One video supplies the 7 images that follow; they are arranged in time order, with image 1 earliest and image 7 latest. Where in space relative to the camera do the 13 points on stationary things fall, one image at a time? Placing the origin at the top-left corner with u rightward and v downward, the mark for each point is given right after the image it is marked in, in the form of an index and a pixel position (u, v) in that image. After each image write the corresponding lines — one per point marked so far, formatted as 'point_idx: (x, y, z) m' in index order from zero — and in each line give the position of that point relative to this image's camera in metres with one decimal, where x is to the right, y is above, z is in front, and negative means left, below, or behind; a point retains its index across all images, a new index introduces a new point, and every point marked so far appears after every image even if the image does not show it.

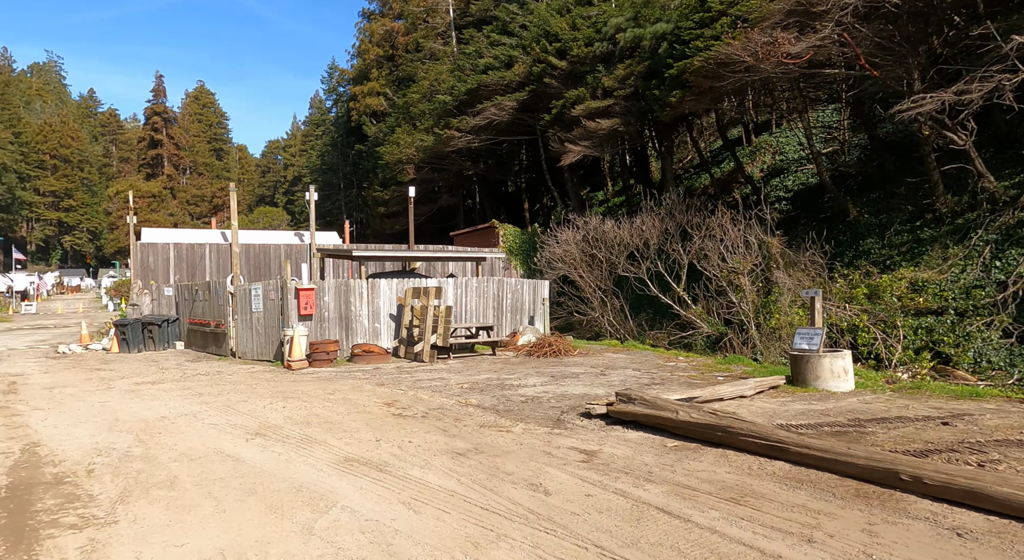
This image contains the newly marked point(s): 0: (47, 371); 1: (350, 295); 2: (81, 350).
0: (-9.3, -1.7, +12.6) m
1: (-3.3, -0.2, +12.9) m
2: (-11.0, -1.6, +15.8) m
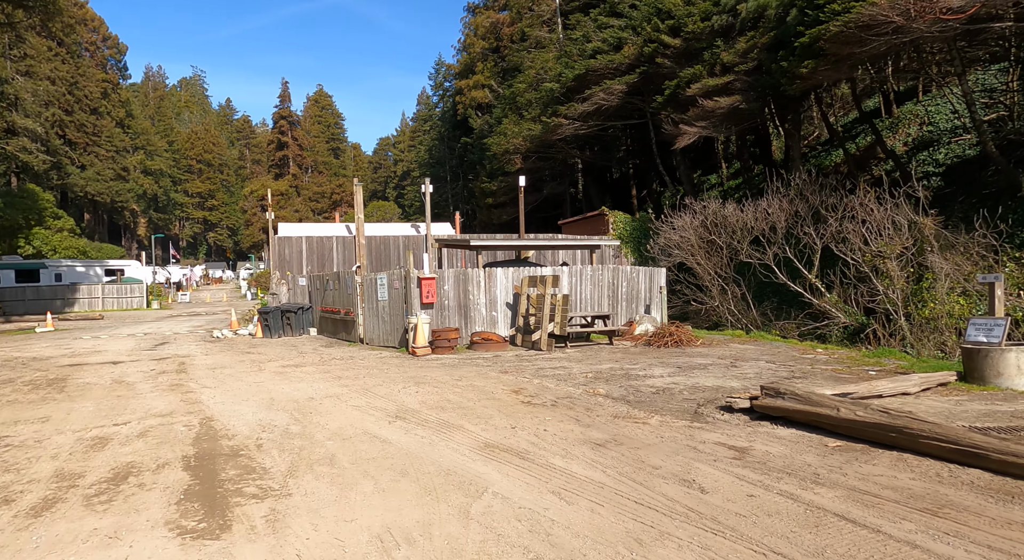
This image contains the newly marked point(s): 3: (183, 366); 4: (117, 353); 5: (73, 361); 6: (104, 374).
0: (-6.9, -1.5, +14.0) m
1: (-0.9, 0.0, +13.3) m
2: (-8.0, -1.4, +17.5) m
3: (-6.4, -1.6, +12.3) m
4: (-9.5, -1.6, +15.0) m
5: (-9.8, -1.6, +14.0) m
6: (-7.6, -1.6, +11.9) m
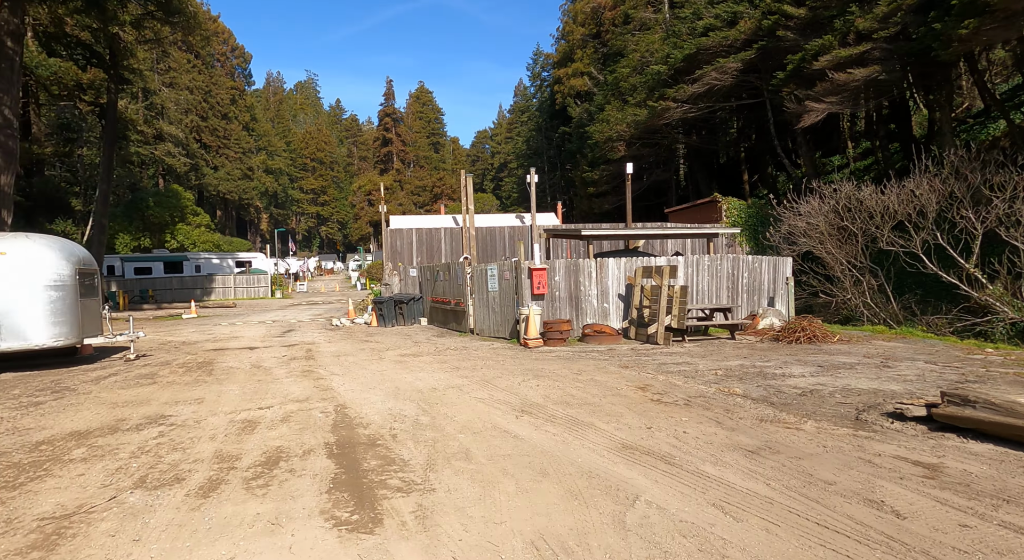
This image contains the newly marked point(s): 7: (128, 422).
0: (-4.3, -1.4, +14.9) m
1: (+1.4, +0.1, +13.2) m
2: (-4.9, -1.3, +18.5) m
3: (-4.1, -1.5, +13.1) m
4: (-6.8, -1.5, +16.3) m
5: (-7.2, -1.5, +15.3) m
6: (-5.4, -1.5, +12.9) m
7: (-4.4, -1.6, +7.4) m
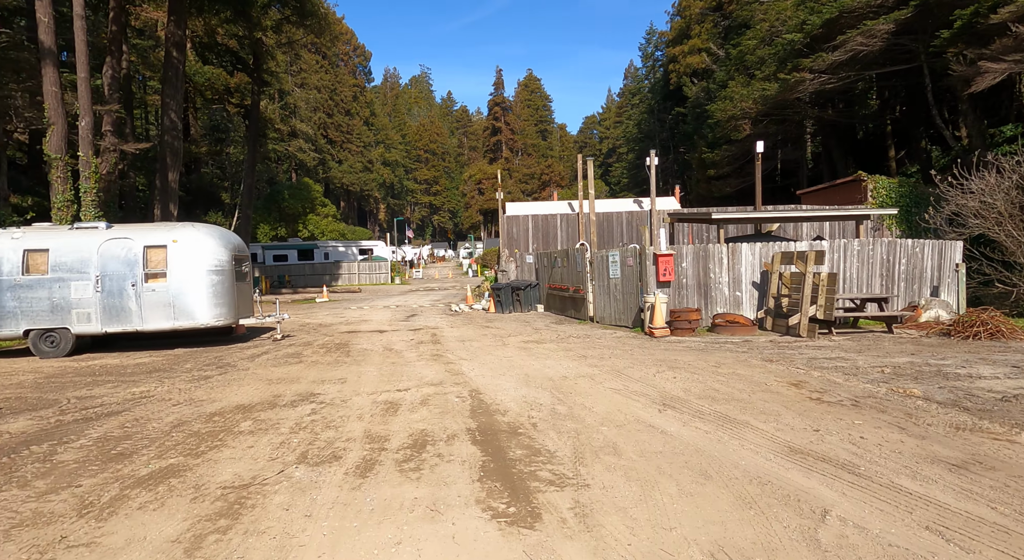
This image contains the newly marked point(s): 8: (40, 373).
0: (-1.4, -1.1, +15.3) m
1: (+3.9, +0.4, +12.6) m
2: (-1.3, -0.9, +18.9) m
3: (-1.5, -1.2, +13.5) m
4: (-3.6, -1.1, +17.1) m
5: (-4.2, -1.2, +16.3) m
6: (-2.9, -1.3, +13.6) m
7: (-2.8, -1.4, +8.0) m
8: (-8.1, -1.5, +11.2) m
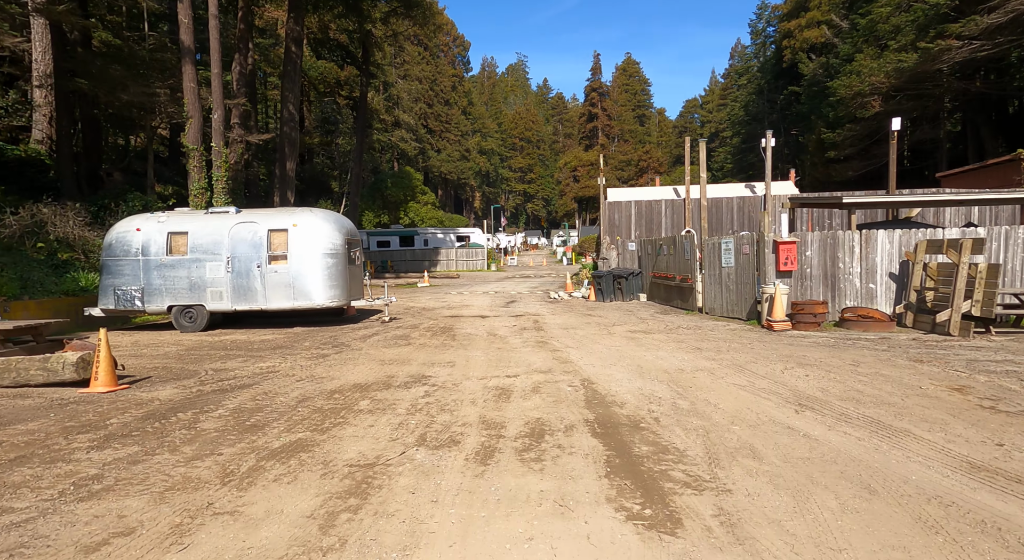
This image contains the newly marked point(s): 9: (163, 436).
0: (+1.1, -0.8, +15.2) m
1: (+5.9, +0.5, +11.6) m
2: (+1.7, -0.5, +18.8) m
3: (+0.7, -0.9, +13.4) m
4: (-0.8, -0.8, +17.3) m
5: (-1.5, -0.8, +16.6) m
6: (-0.6, -1.0, +13.7) m
7: (-1.4, -1.2, +8.2) m
8: (-6.2, -1.2, +12.2) m
9: (-3.1, -1.4, +5.9) m
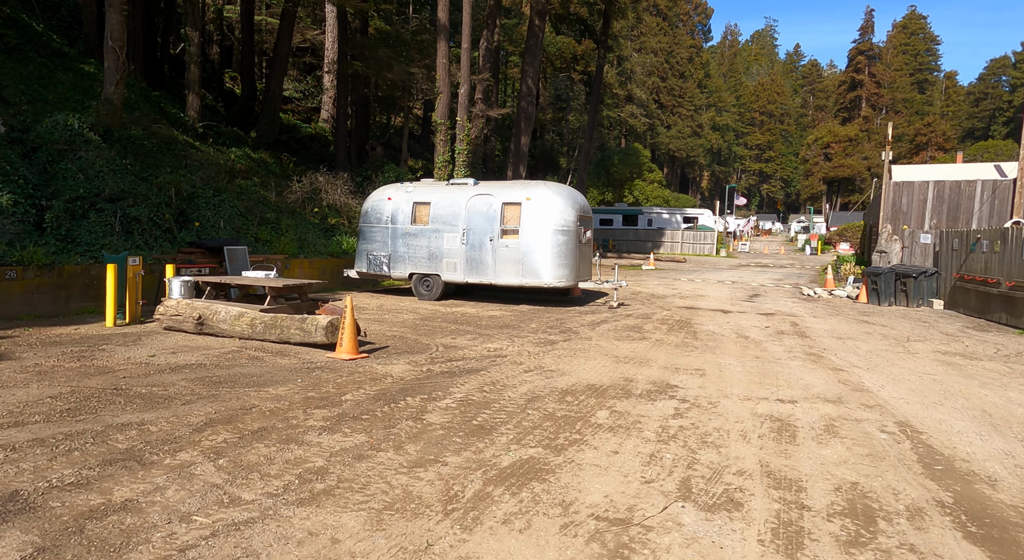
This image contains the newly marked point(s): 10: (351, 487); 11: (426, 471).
0: (+6.0, -0.7, +12.8) m
1: (+9.5, +0.2, +7.9) m
2: (+7.8, -0.4, +16.0) m
3: (+5.1, -0.8, +11.3) m
4: (+5.0, -0.5, +15.5) m
5: (+4.0, -0.5, +15.0) m
6: (+3.9, -0.8, +12.0) m
7: (+1.3, -1.1, +7.1) m
8: (-1.8, -0.7, +12.4) m
9: (-1.0, -1.2, +5.4) m
10: (-1.0, -1.3, +4.1) m
11: (-0.6, -1.3, +4.4) m
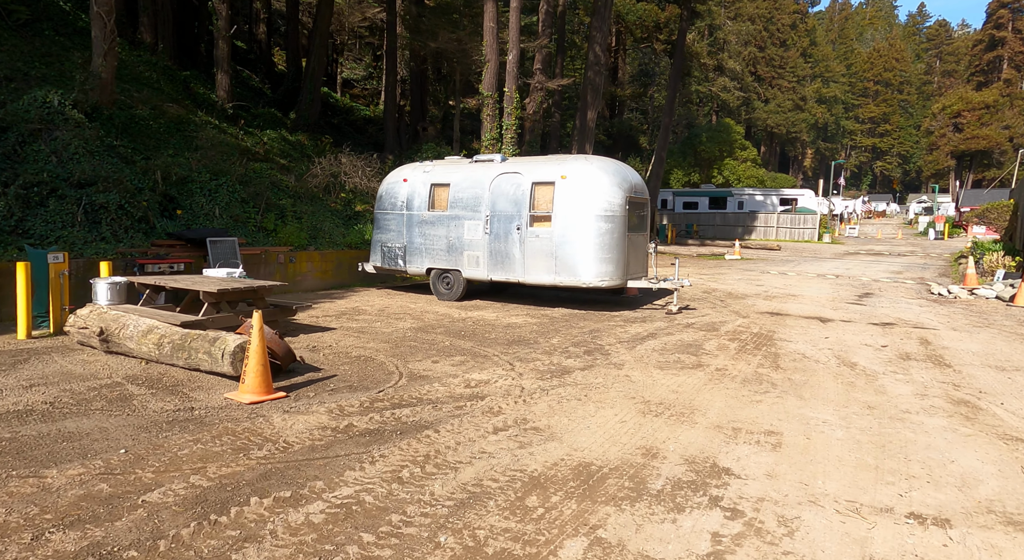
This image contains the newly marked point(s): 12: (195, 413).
0: (+6.4, -0.7, +9.3) m
1: (+9.2, +0.1, +3.9) m
2: (+8.6, -0.3, +12.2) m
3: (+5.2, -0.8, +8.0) m
4: (+5.7, -0.4, +12.1) m
5: (+4.7, -0.5, +11.7) m
6: (+4.2, -0.8, +8.8) m
7: (+1.0, -1.2, +4.3) m
8: (-1.4, -0.6, +10.0) m
9: (-1.6, -1.4, +3.0) m
10: (-1.8, -1.5, +1.7) m
11: (-1.3, -1.4, +1.9) m
12: (-2.6, -1.1, +5.4) m
